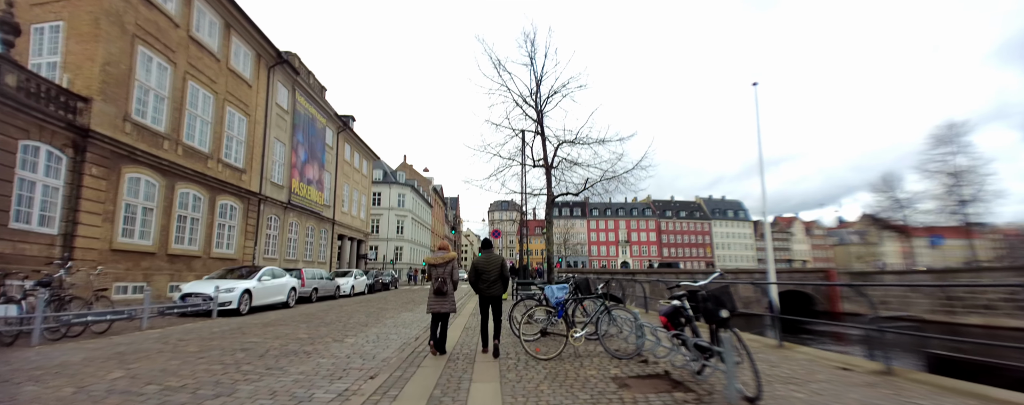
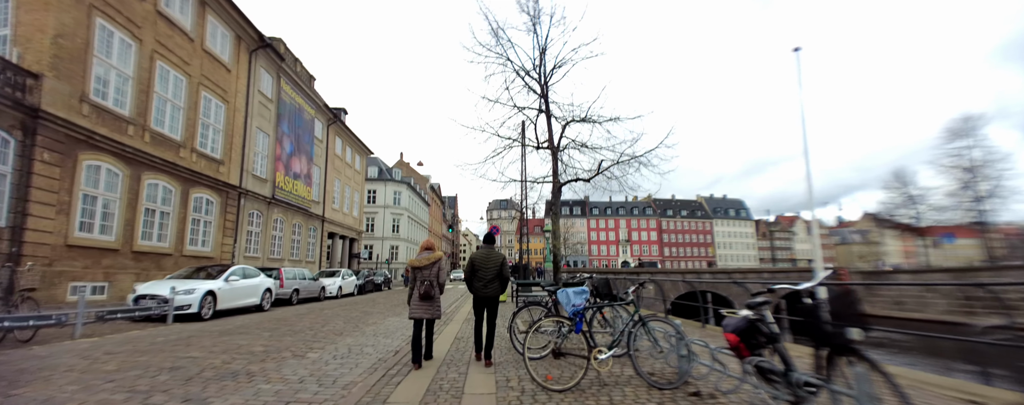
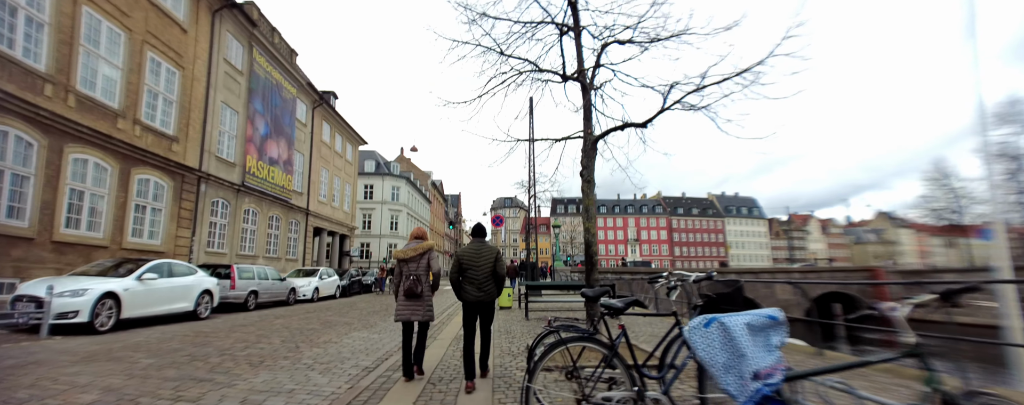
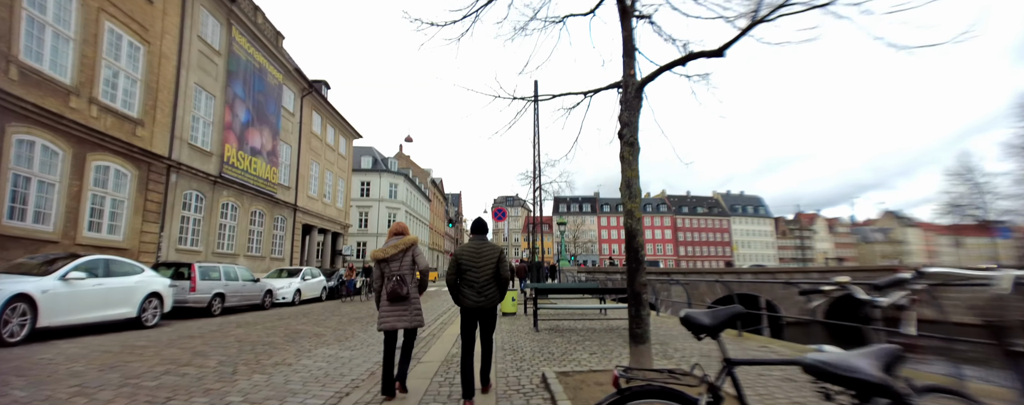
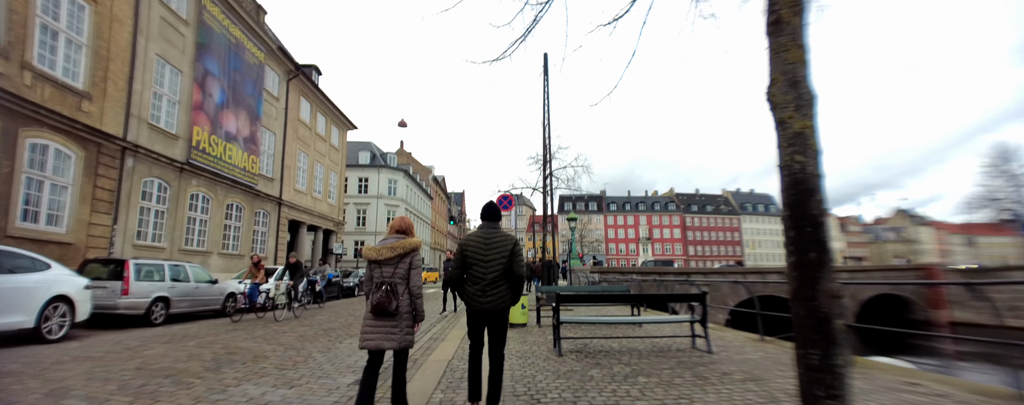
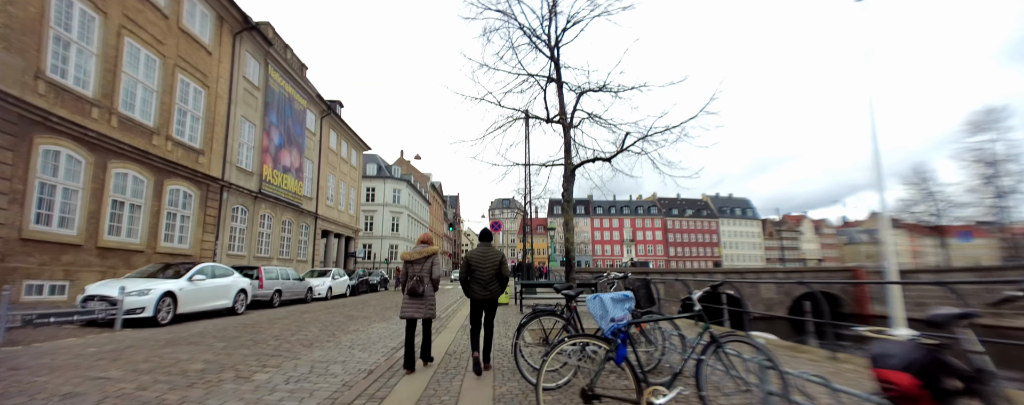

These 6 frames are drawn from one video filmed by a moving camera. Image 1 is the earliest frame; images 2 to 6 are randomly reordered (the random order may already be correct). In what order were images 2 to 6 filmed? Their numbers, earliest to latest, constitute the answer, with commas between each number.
2, 6, 3, 4, 5
